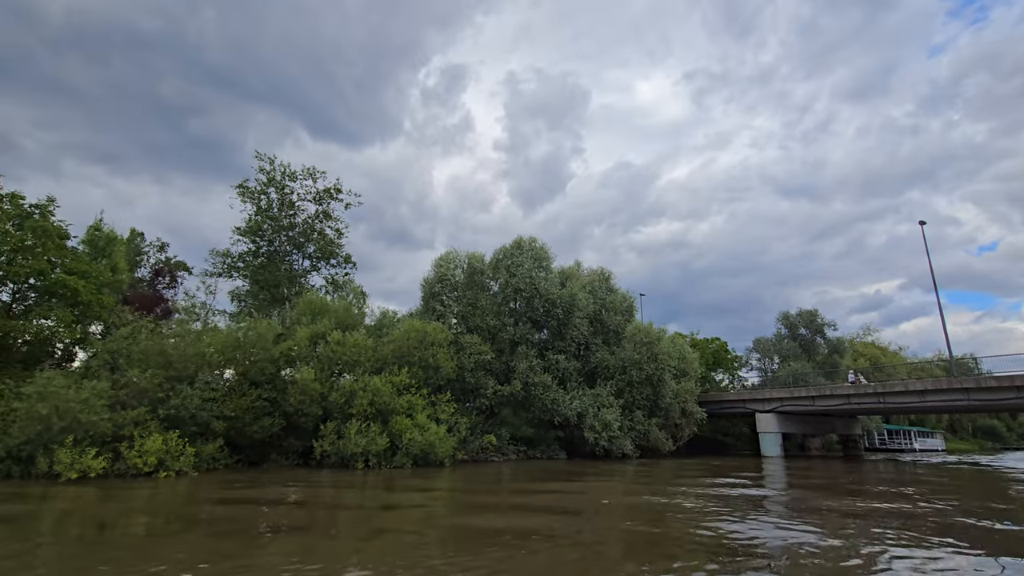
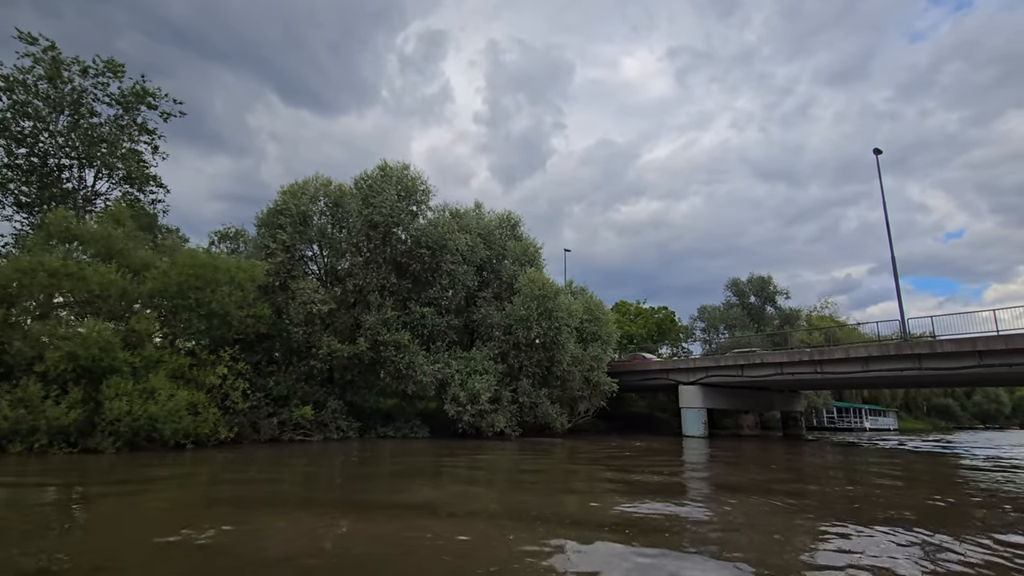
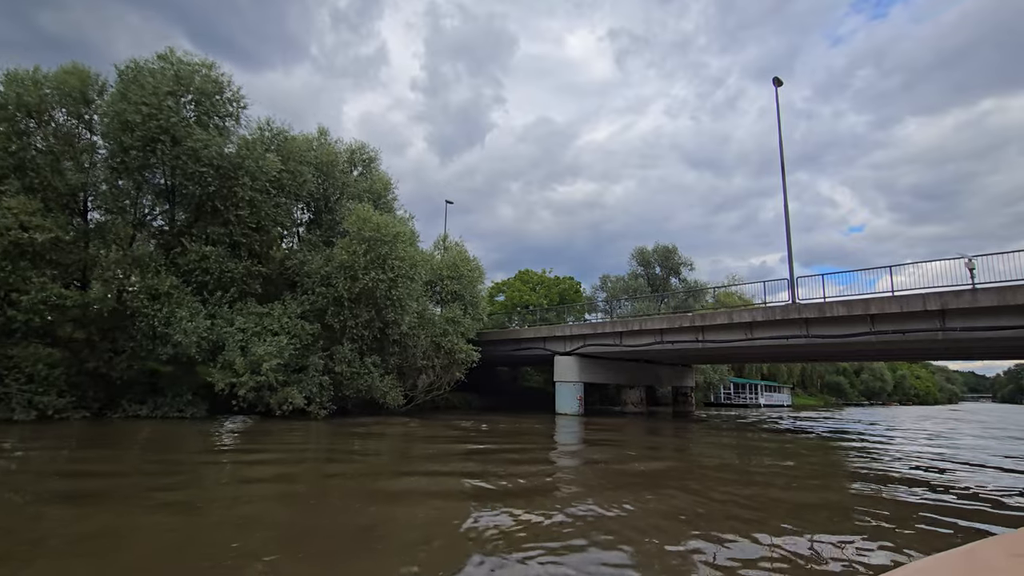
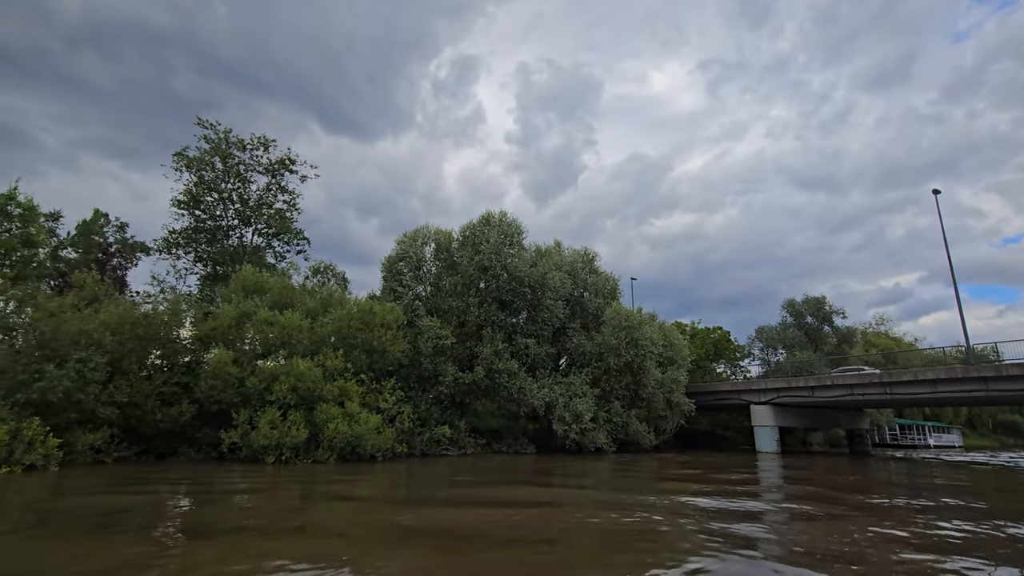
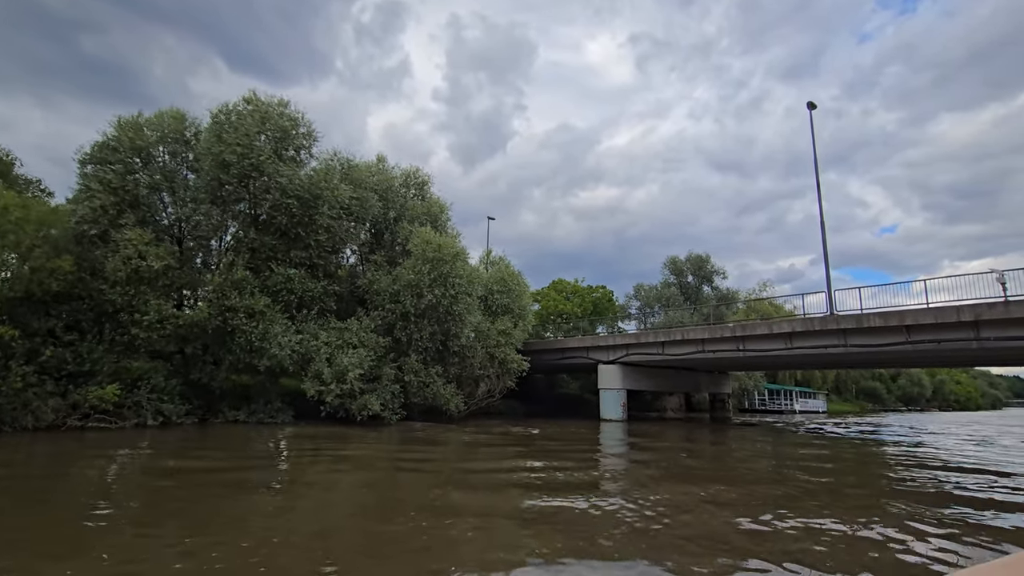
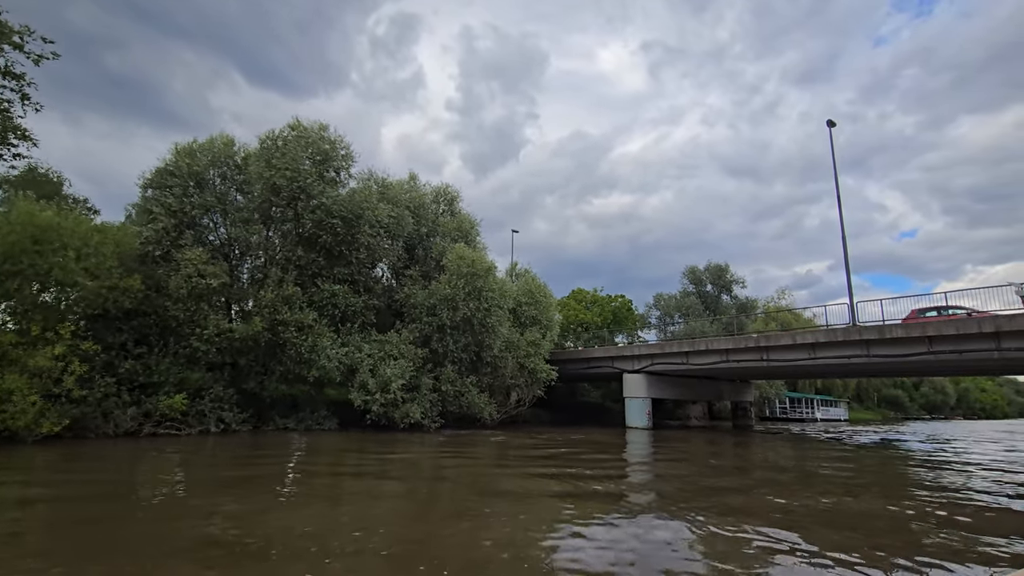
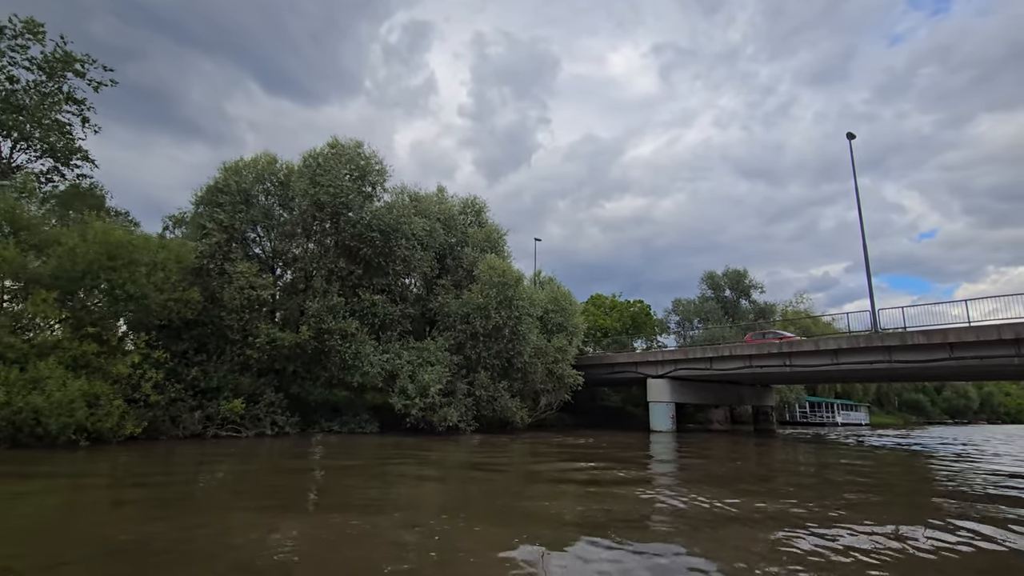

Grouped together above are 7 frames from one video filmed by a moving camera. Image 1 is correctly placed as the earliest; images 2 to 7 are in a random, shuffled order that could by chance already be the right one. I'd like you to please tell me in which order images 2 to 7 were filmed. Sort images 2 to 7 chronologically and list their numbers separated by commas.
4, 2, 7, 6, 5, 3
